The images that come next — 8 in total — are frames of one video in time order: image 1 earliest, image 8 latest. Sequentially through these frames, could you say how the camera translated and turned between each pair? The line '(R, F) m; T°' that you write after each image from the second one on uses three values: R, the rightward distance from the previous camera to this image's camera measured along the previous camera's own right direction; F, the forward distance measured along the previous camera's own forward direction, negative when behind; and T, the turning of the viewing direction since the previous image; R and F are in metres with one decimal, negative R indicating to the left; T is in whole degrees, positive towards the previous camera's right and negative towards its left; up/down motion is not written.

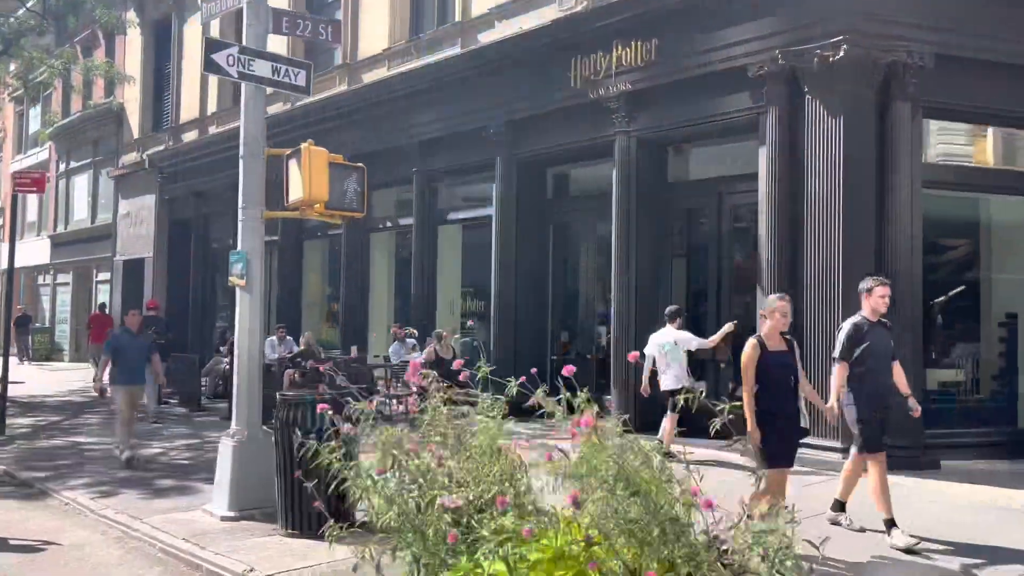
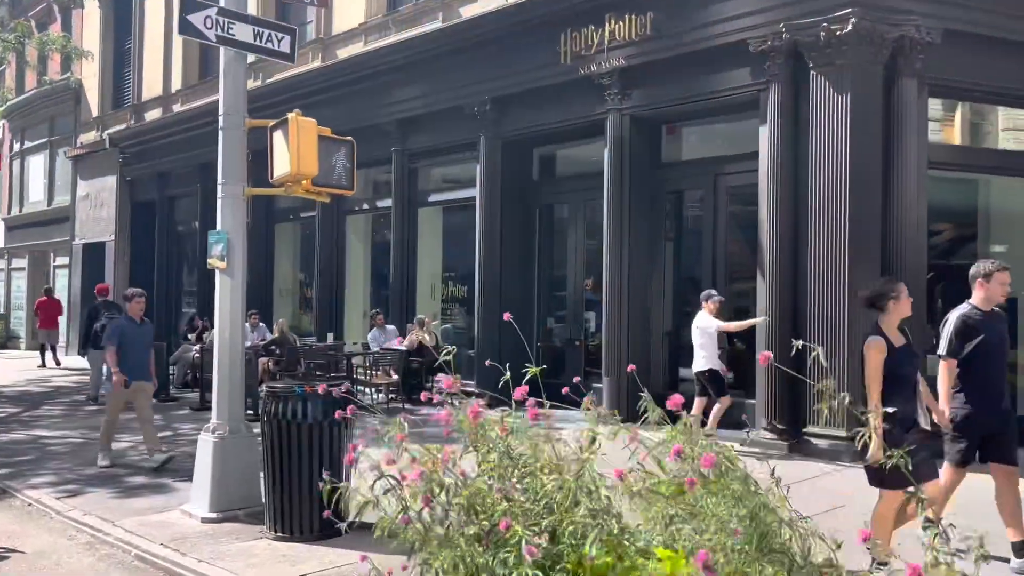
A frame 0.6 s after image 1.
(-0.3, +0.5) m; +2°
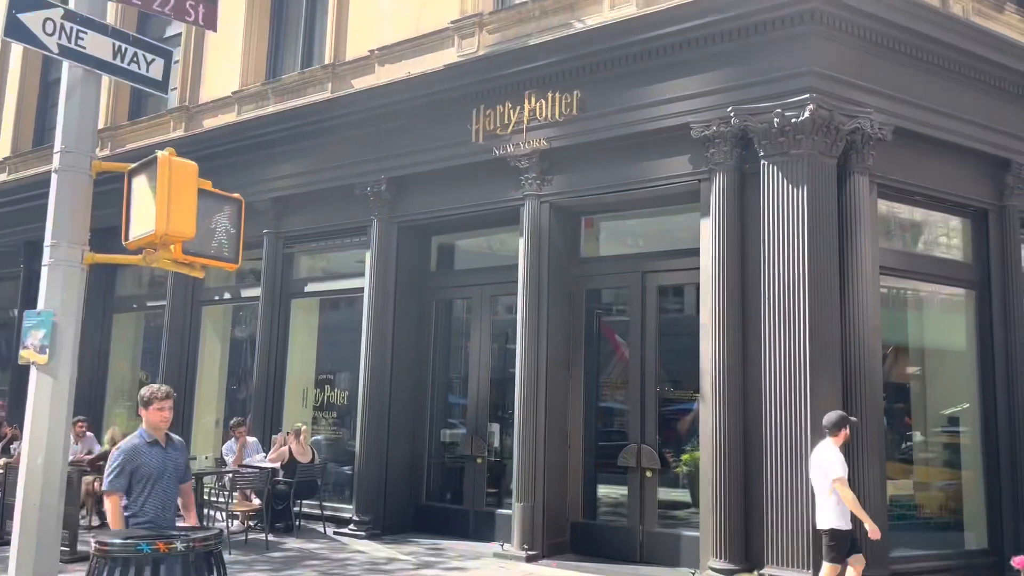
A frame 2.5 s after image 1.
(-0.6, +1.7) m; +10°
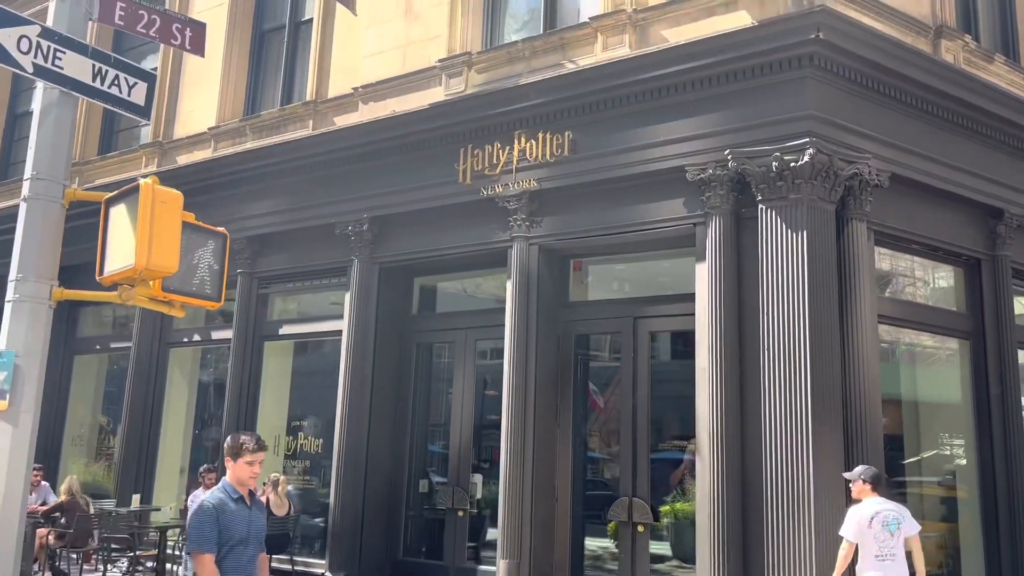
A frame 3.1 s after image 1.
(-0.2, +0.4) m; +2°
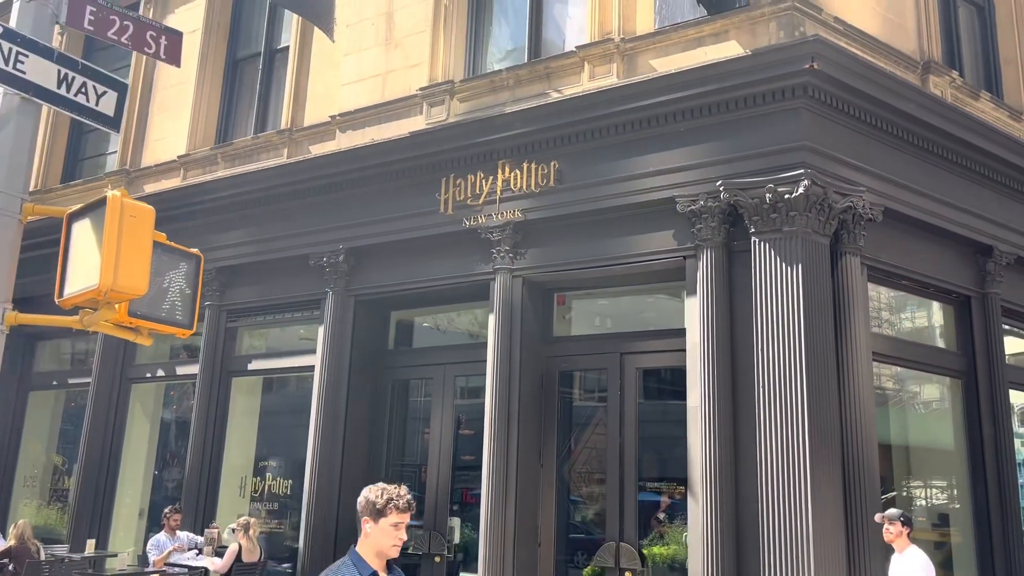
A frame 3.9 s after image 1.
(-0.2, +0.4) m; +2°
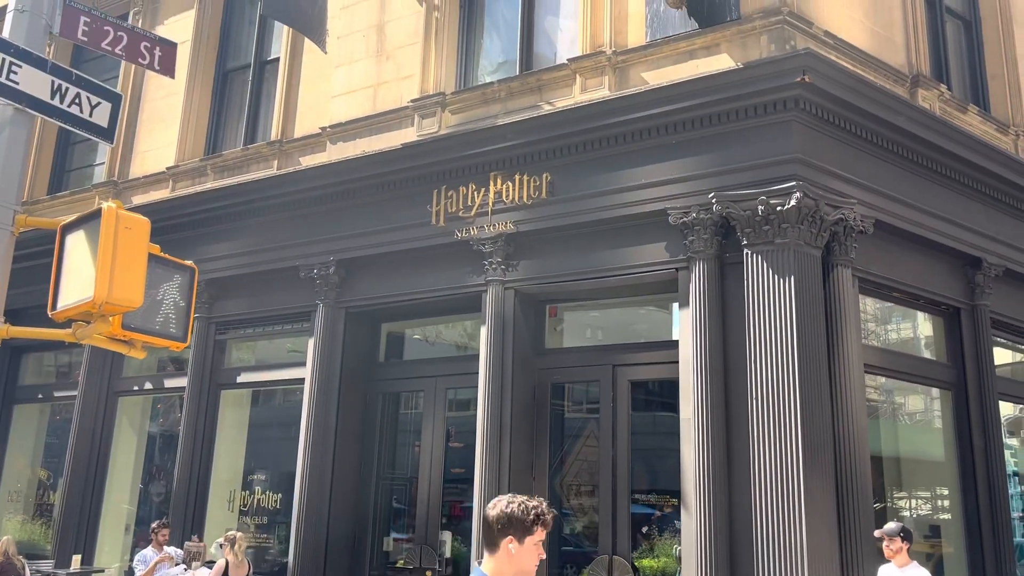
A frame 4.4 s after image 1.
(-0.1, 0.0) m; +1°
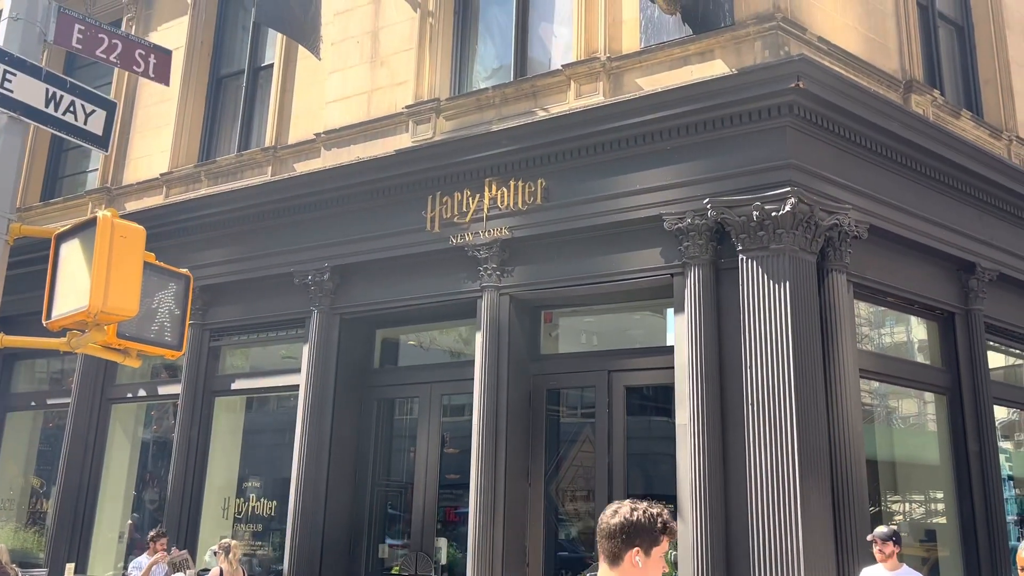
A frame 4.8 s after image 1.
(0.0, 0.0) m; 0°
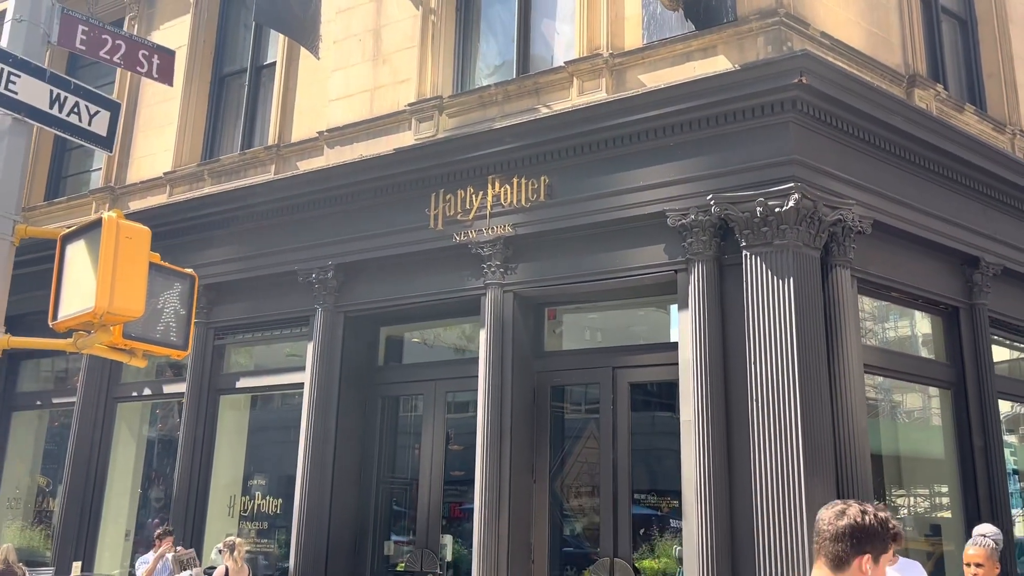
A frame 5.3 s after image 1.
(0.0, 0.0) m; 0°
